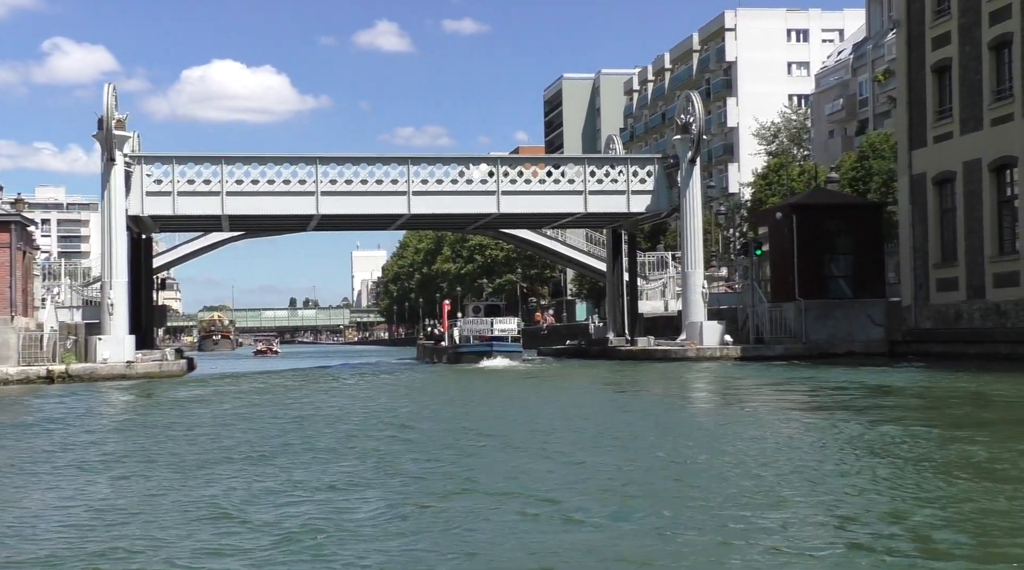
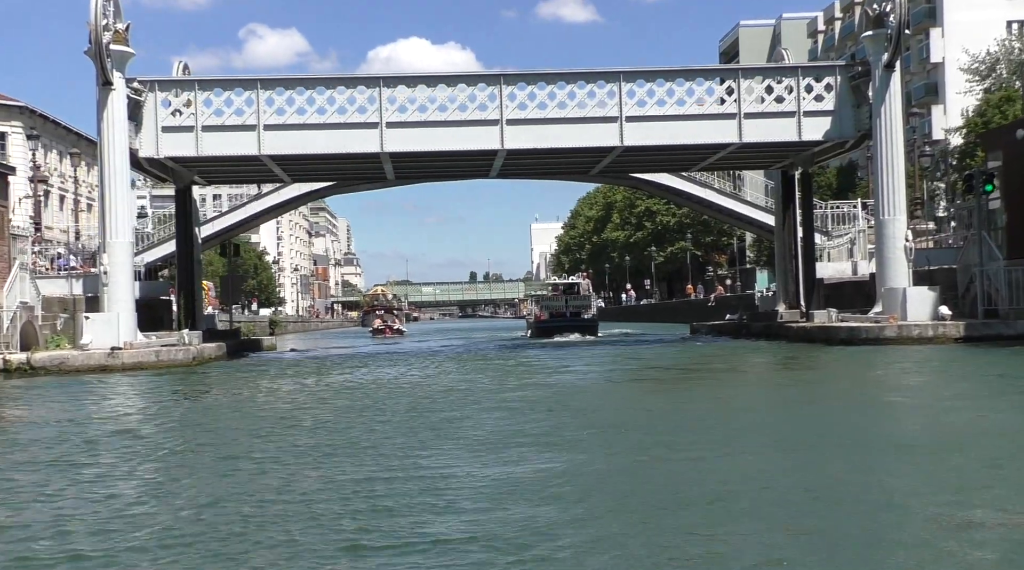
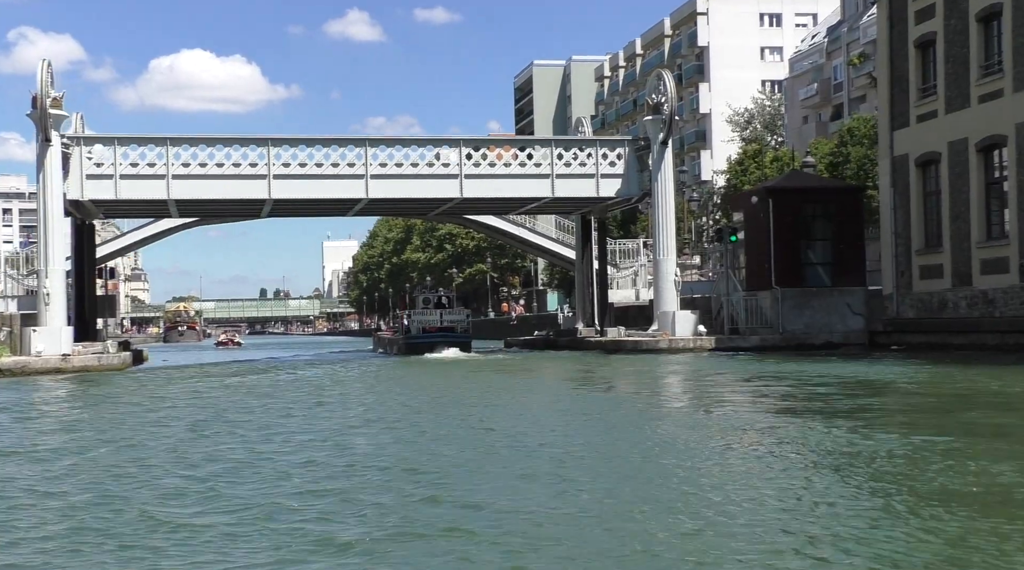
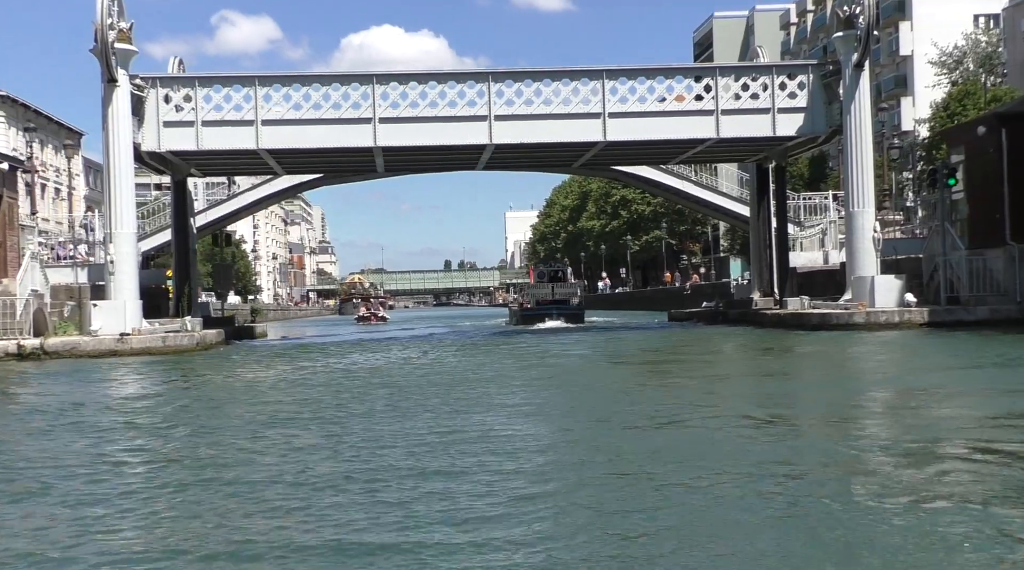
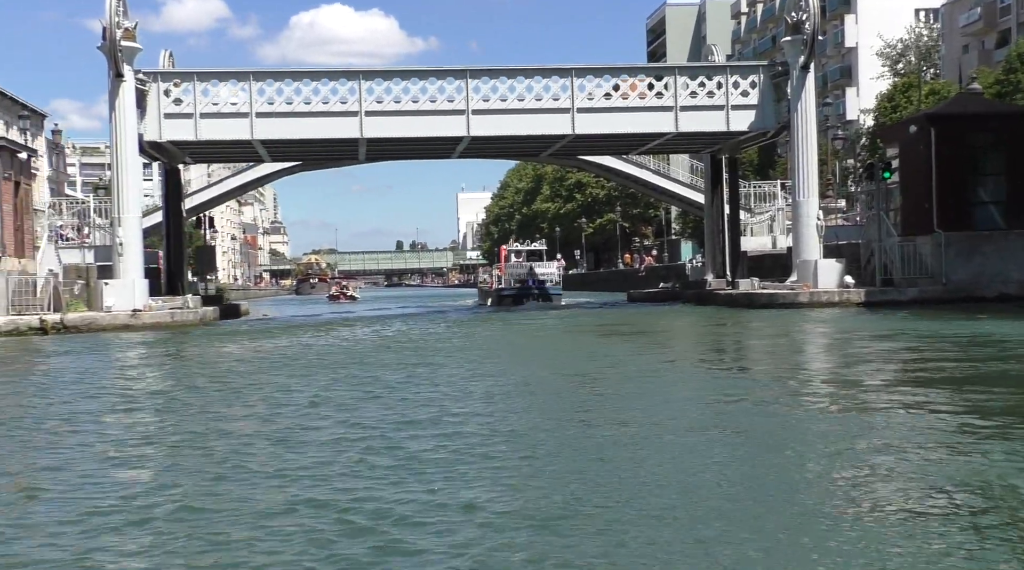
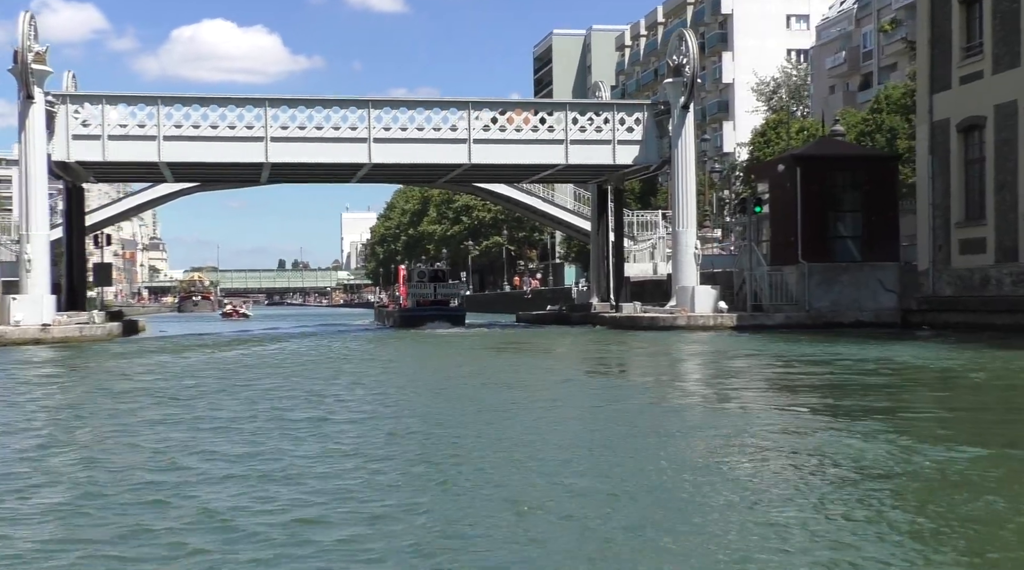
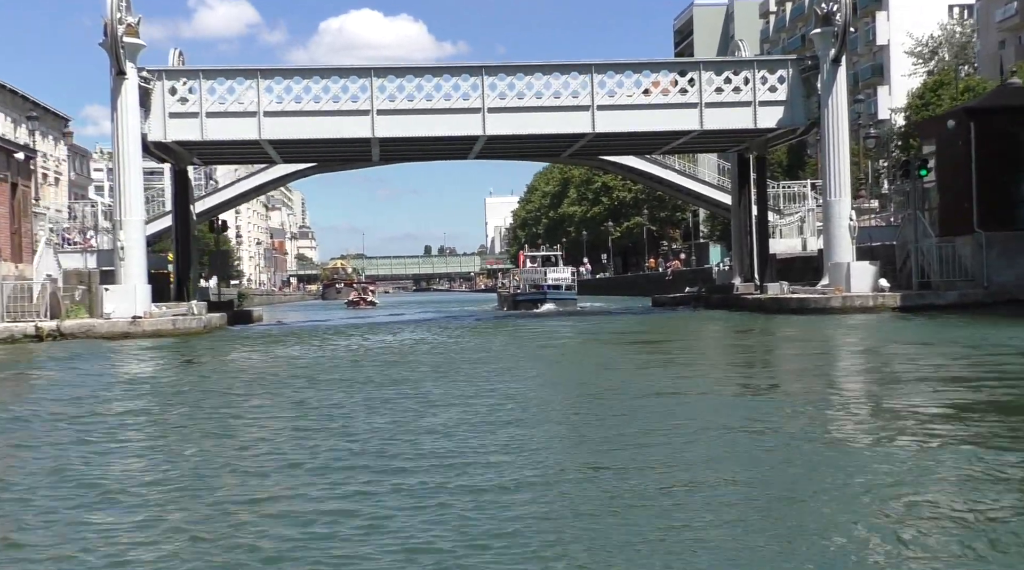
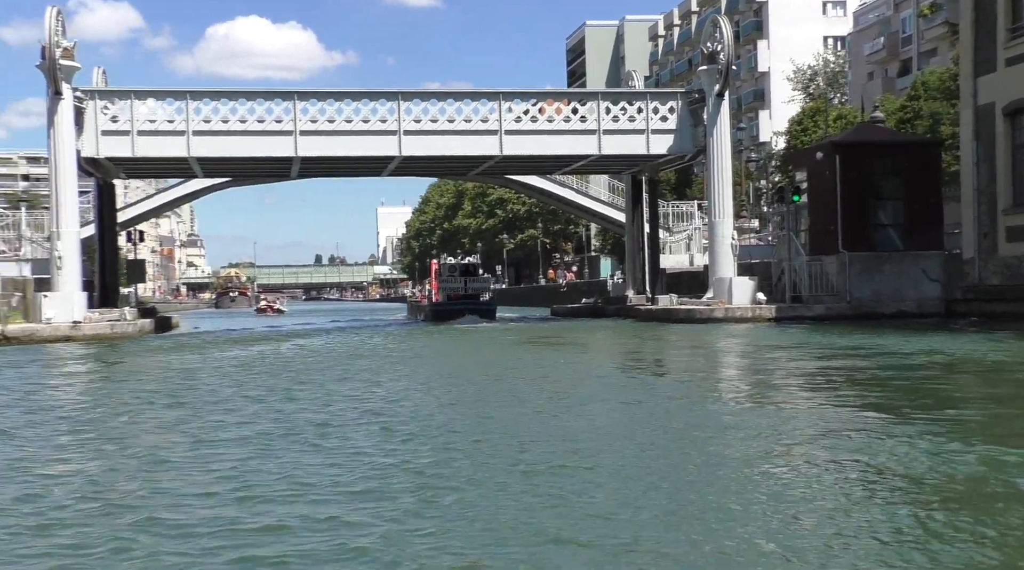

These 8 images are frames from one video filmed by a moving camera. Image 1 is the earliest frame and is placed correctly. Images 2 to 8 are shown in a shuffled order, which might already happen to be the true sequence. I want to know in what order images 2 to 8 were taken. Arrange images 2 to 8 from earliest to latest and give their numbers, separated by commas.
3, 6, 8, 5, 7, 4, 2
